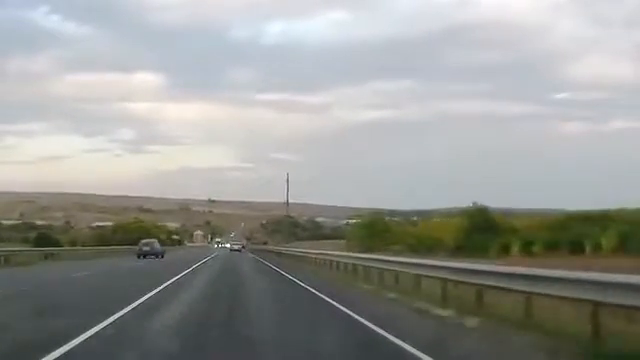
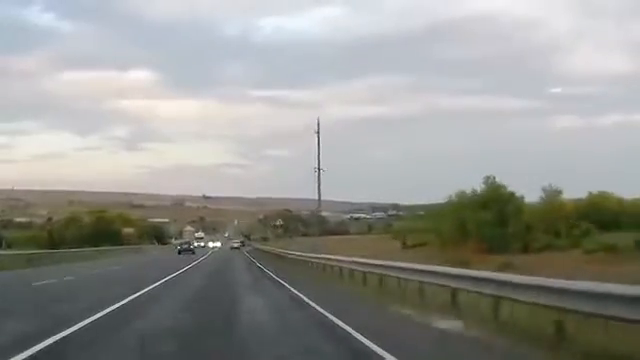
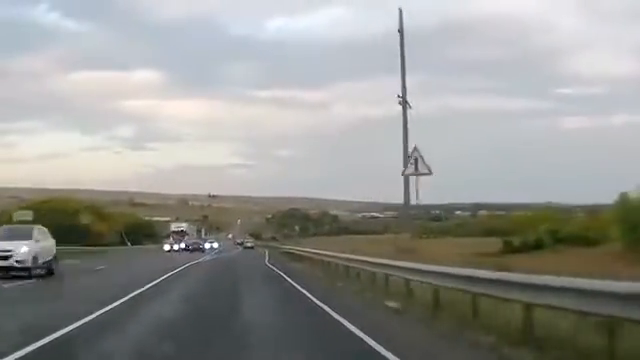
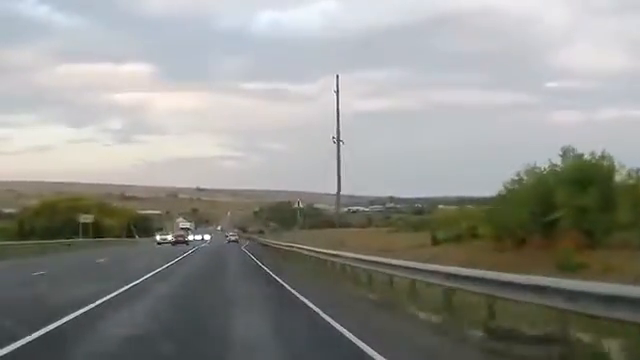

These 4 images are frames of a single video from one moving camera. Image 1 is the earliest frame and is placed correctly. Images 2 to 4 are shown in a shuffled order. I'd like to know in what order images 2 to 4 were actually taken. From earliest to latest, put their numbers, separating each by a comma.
2, 4, 3
